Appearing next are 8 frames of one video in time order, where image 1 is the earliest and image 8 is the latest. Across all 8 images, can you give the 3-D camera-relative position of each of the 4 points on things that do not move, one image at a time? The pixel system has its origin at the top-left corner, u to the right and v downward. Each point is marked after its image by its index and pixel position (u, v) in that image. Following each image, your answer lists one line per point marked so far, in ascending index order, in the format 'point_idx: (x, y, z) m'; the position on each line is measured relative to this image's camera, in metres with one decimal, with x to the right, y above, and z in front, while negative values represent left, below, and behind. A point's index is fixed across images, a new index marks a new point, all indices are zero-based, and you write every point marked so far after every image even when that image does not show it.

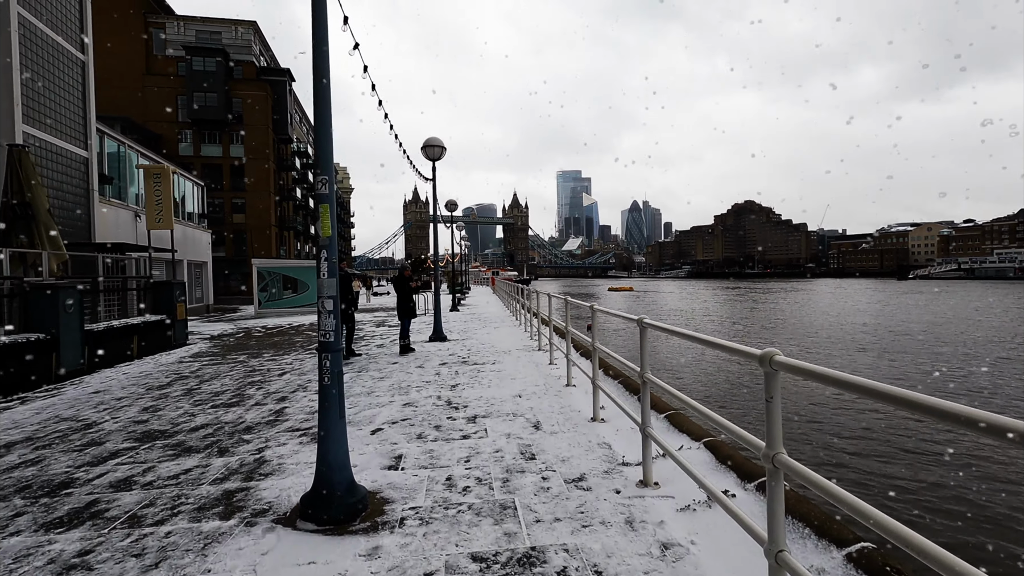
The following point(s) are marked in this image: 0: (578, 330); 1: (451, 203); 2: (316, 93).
0: (+0.8, -0.6, +6.9) m
1: (-2.3, +3.1, +19.7) m
2: (-1.2, +1.2, +3.2) m
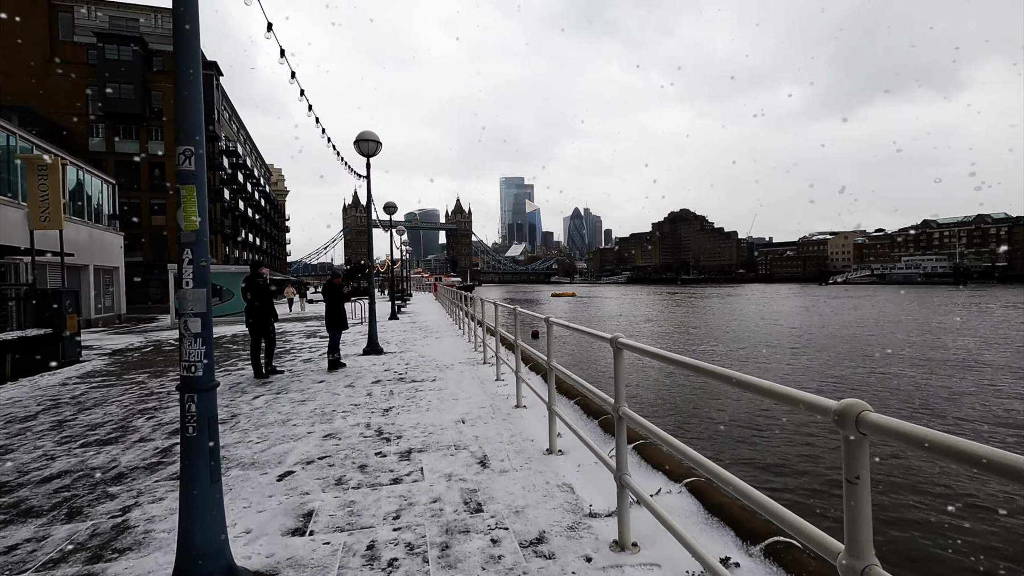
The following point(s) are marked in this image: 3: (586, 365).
0: (+0.2, -0.7, +6.2) m
1: (-4.3, +2.9, +18.7) m
2: (-1.5, +1.1, +2.3) m
3: (+1.8, -2.0, +13.4) m
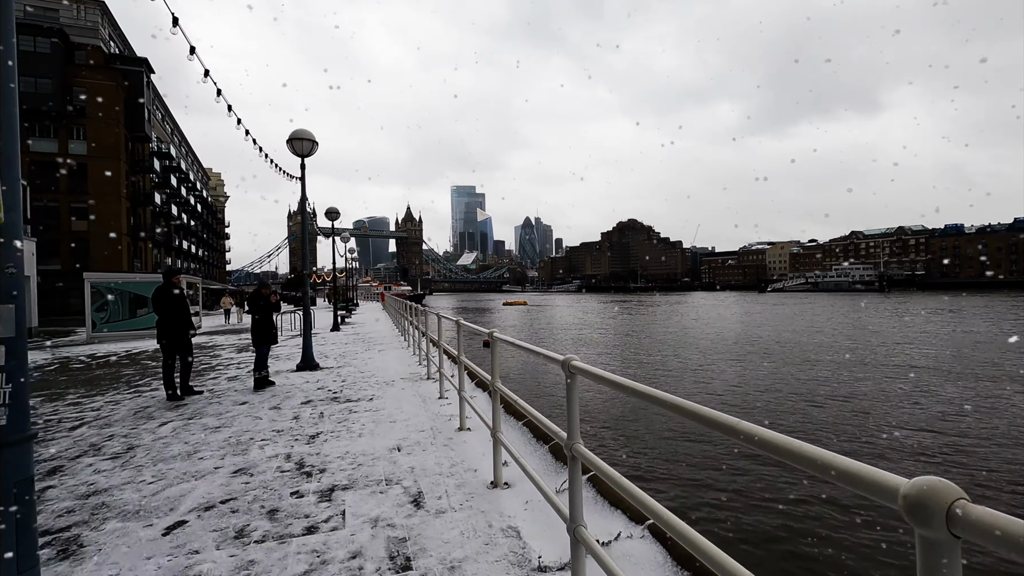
0: (-0.4, -0.8, +5.7) m
1: (-6.0, +2.5, +17.8) m
2: (-1.7, +1.1, +1.7) m
3: (+0.5, -2.2, +13.0) m
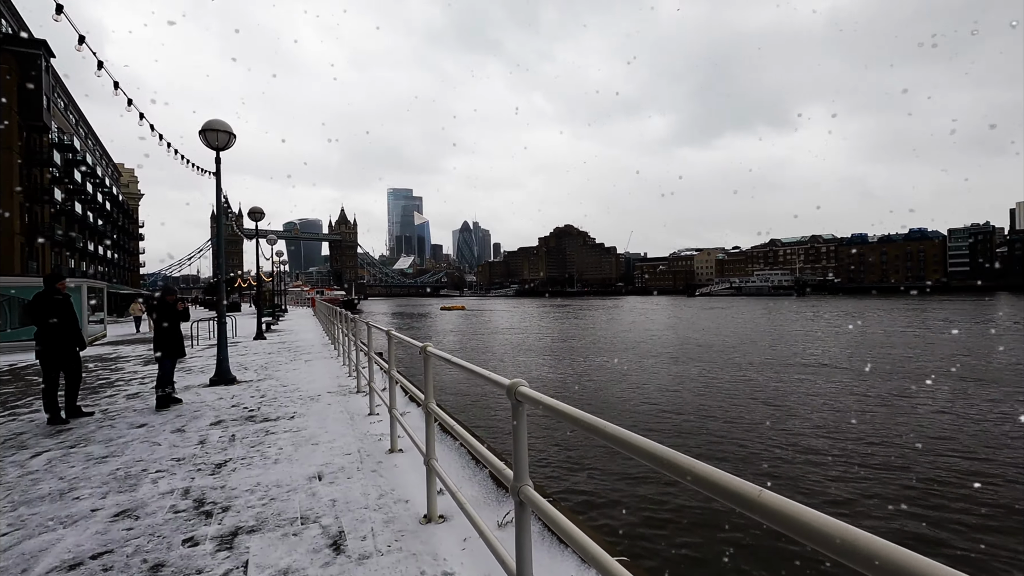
0: (-1.0, -0.8, +5.3) m
1: (-8.0, +2.4, +16.6) m
2: (-1.9, +1.0, +1.2) m
3: (-0.9, -2.4, +12.6) m
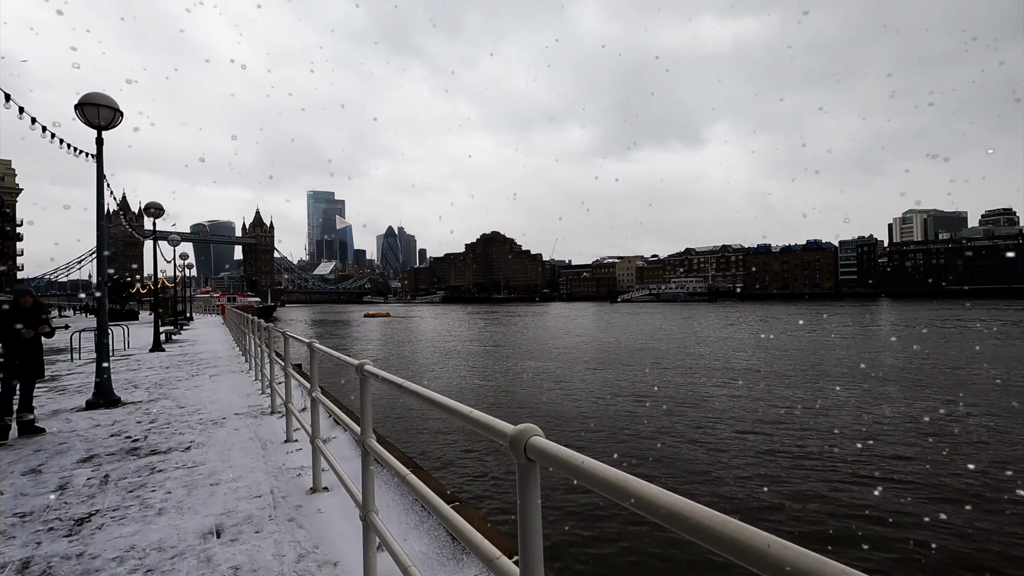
0: (-1.5, -0.9, +4.4) m
1: (-9.9, +2.2, +14.8) m
2: (-1.7, +1.0, +0.3) m
3: (-2.4, -2.5, +11.7) m
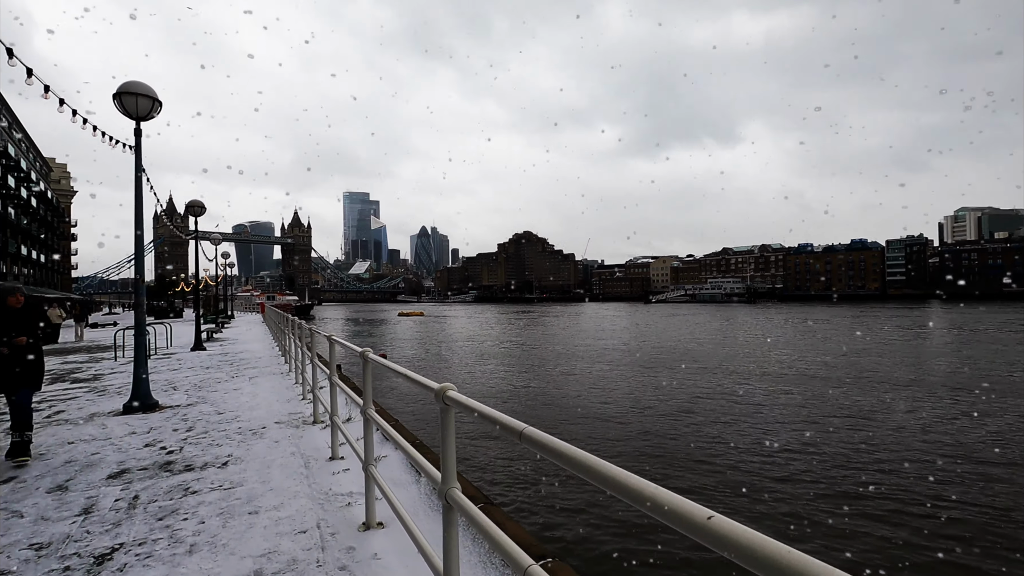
0: (-0.9, -0.9, +3.9) m
1: (-8.7, +2.3, +14.7) m
2: (-1.4, +1.0, -0.2) m
3: (-1.4, -2.5, +11.2) m
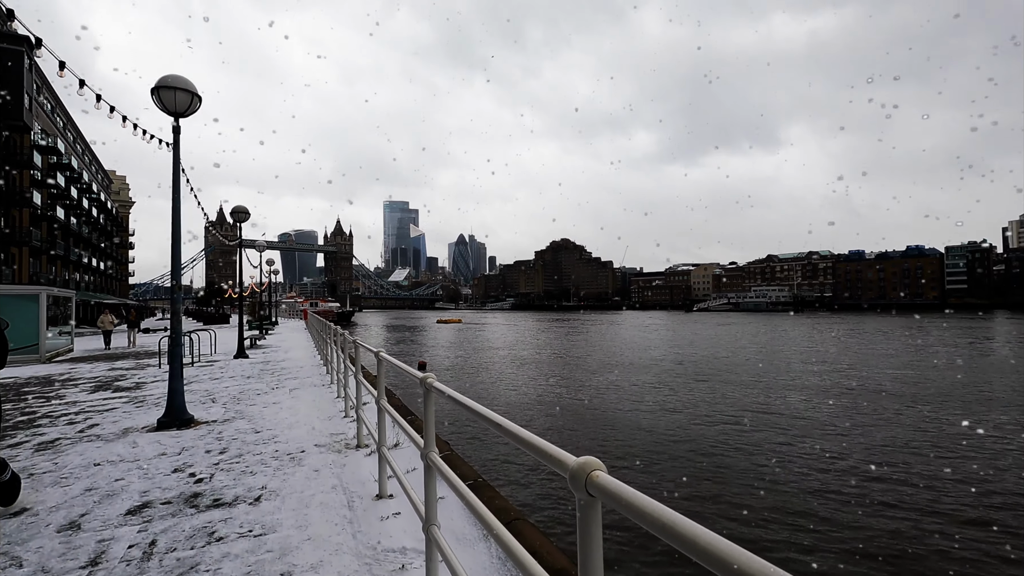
0: (-0.4, -0.9, +3.2) m
1: (-7.4, +2.1, +14.6) m
2: (-1.2, +1.1, -0.9) m
3: (-0.4, -2.6, +10.5) m
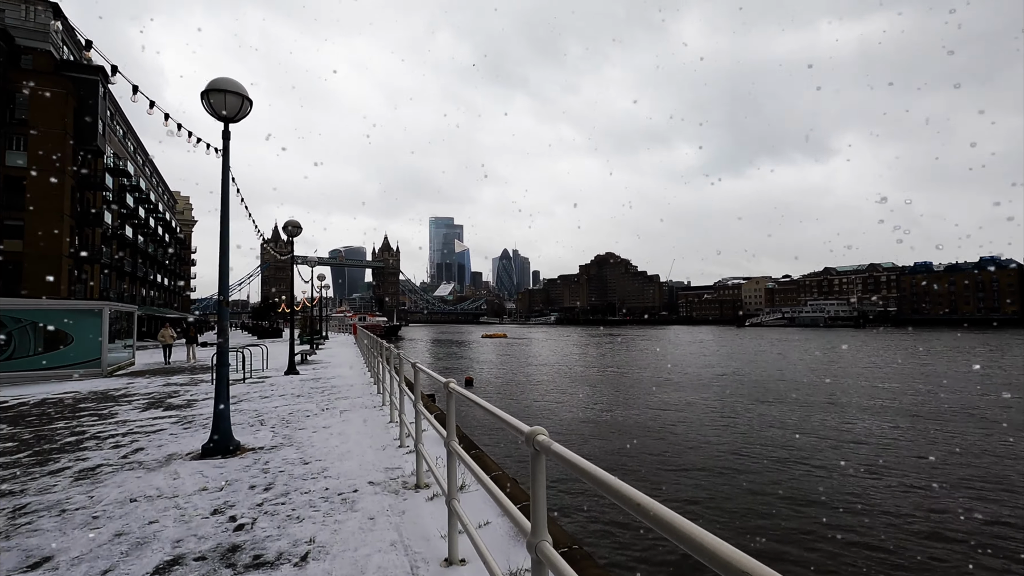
0: (+0.1, -1.0, +2.4) m
1: (-5.9, +1.7, +14.4) m
2: (-1.0, +1.1, -1.5) m
3: (+0.7, -2.9, +9.7) m
